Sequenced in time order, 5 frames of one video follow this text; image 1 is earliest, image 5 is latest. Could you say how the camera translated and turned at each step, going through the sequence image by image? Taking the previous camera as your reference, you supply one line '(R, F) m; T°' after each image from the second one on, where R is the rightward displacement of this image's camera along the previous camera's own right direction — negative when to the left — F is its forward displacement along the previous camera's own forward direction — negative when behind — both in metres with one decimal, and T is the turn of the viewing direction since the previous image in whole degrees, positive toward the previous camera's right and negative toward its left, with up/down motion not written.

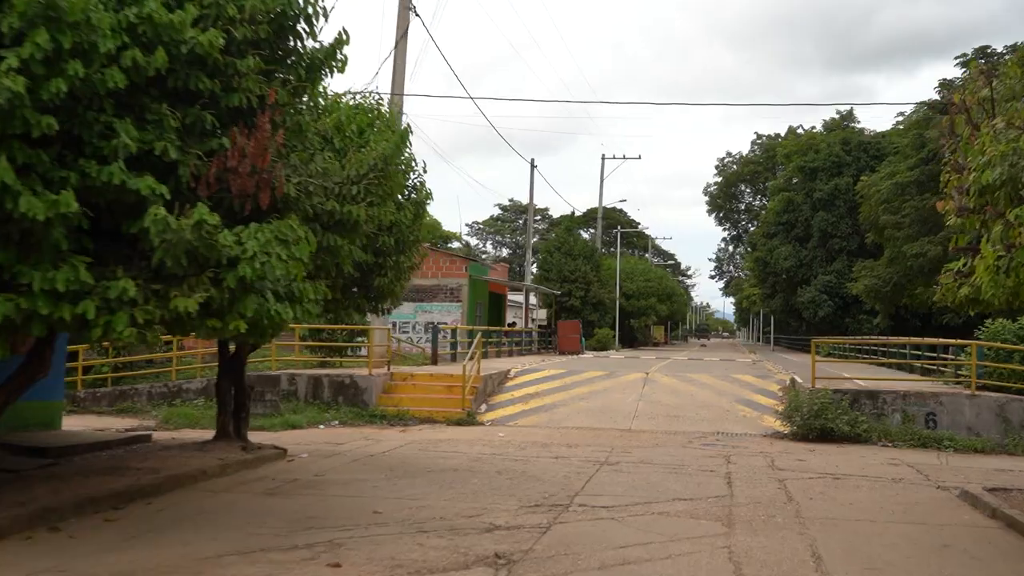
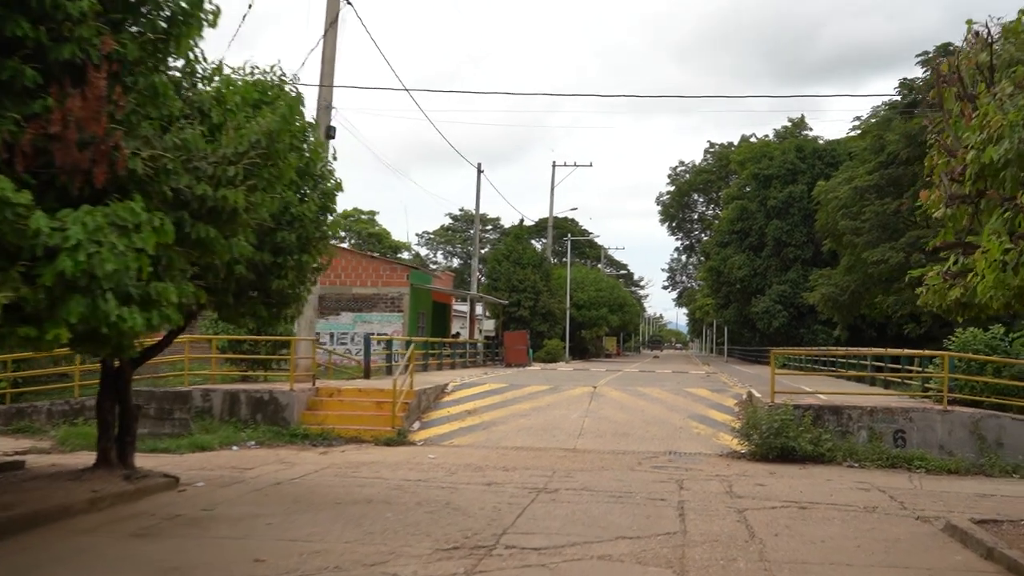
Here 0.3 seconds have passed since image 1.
(+0.4, +1.6) m; +3°
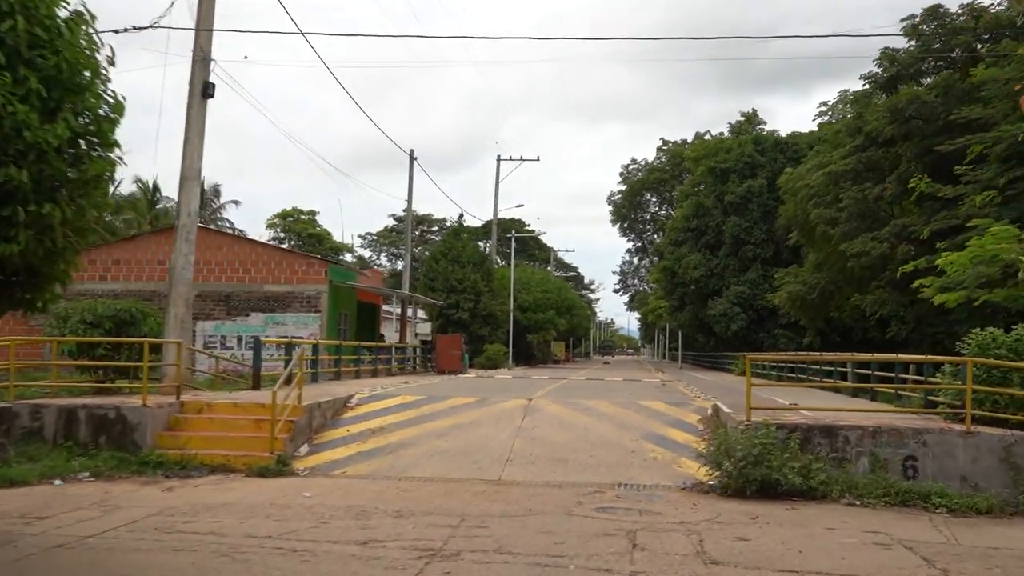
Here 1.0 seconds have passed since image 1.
(+0.7, +3.7) m; +3°
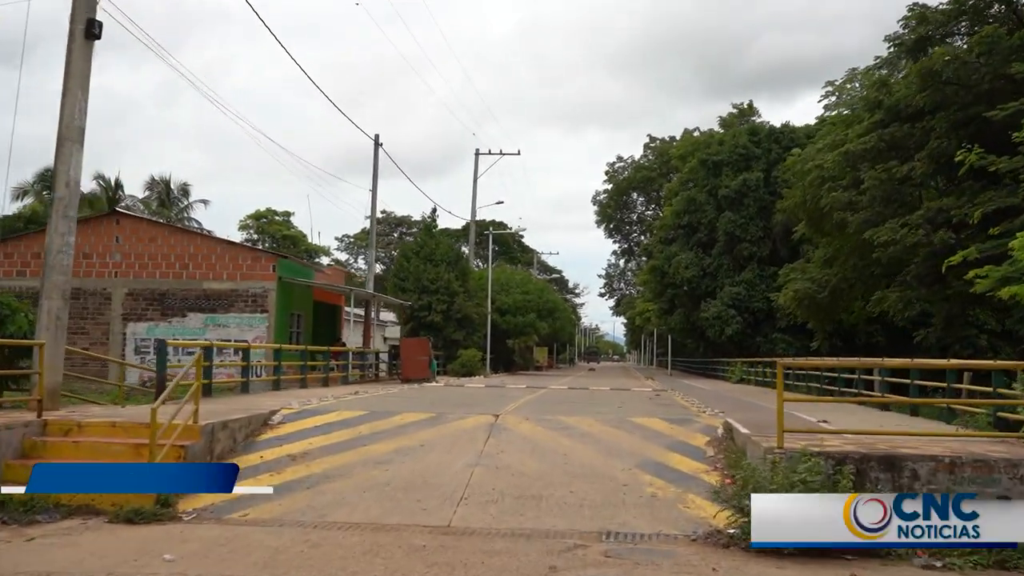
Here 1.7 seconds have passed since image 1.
(+0.4, +3.4) m; +1°
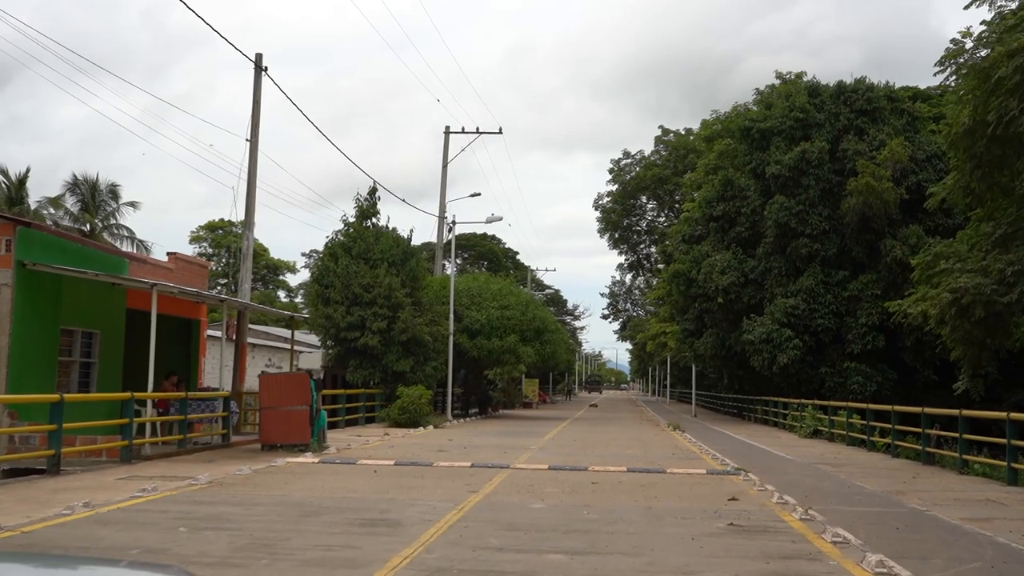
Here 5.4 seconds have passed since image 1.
(+1.1, +12.2) m; 0°
